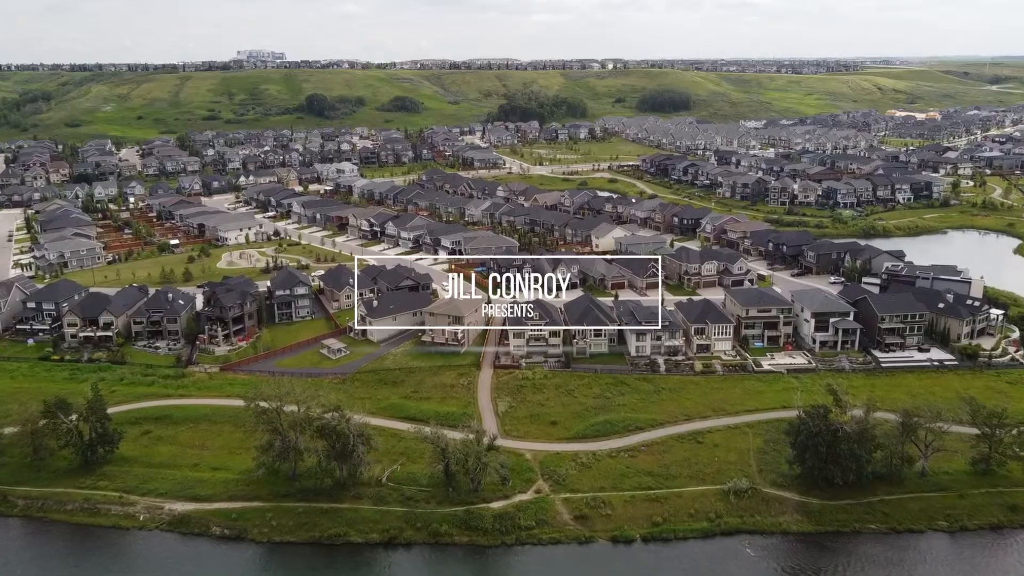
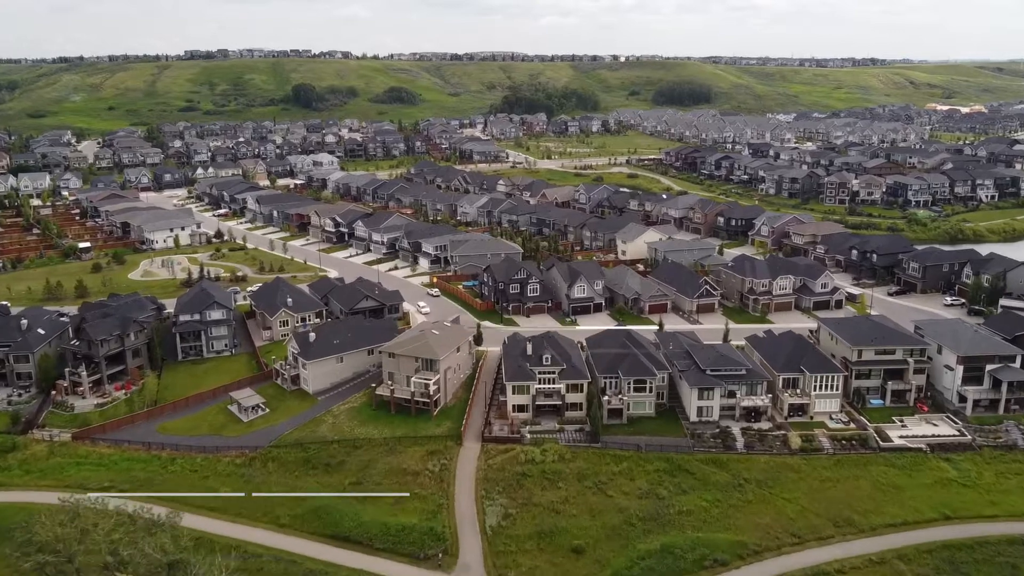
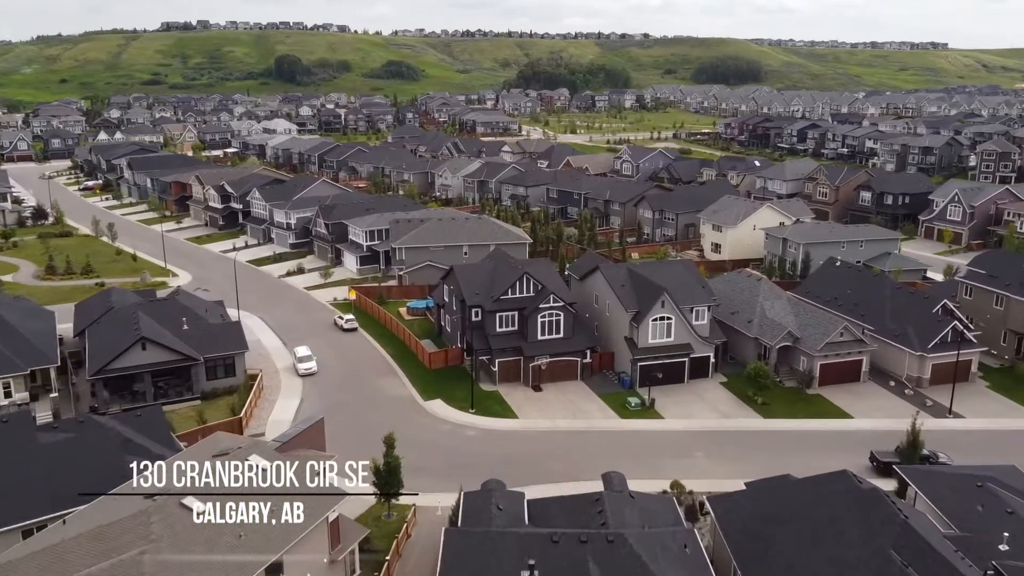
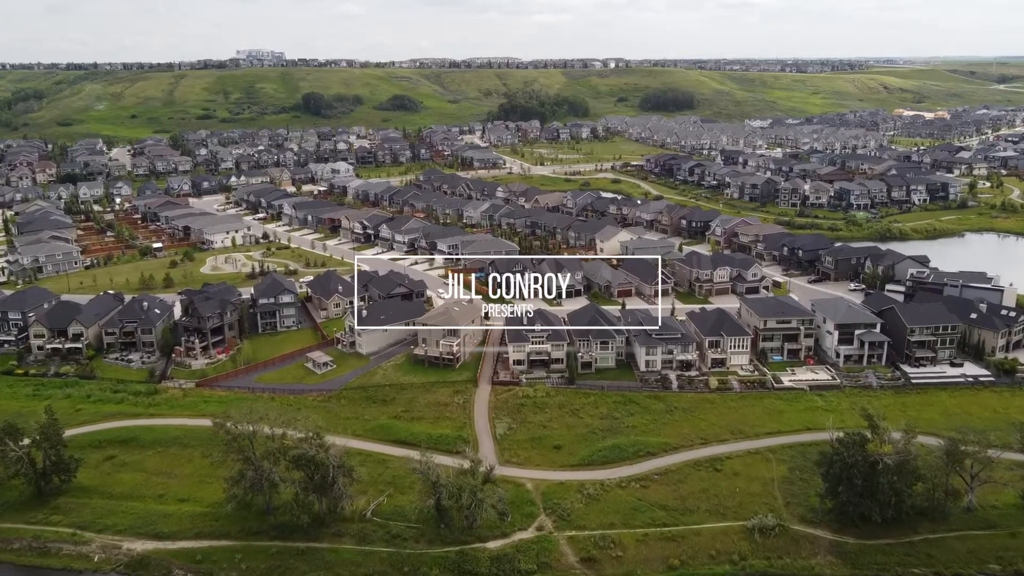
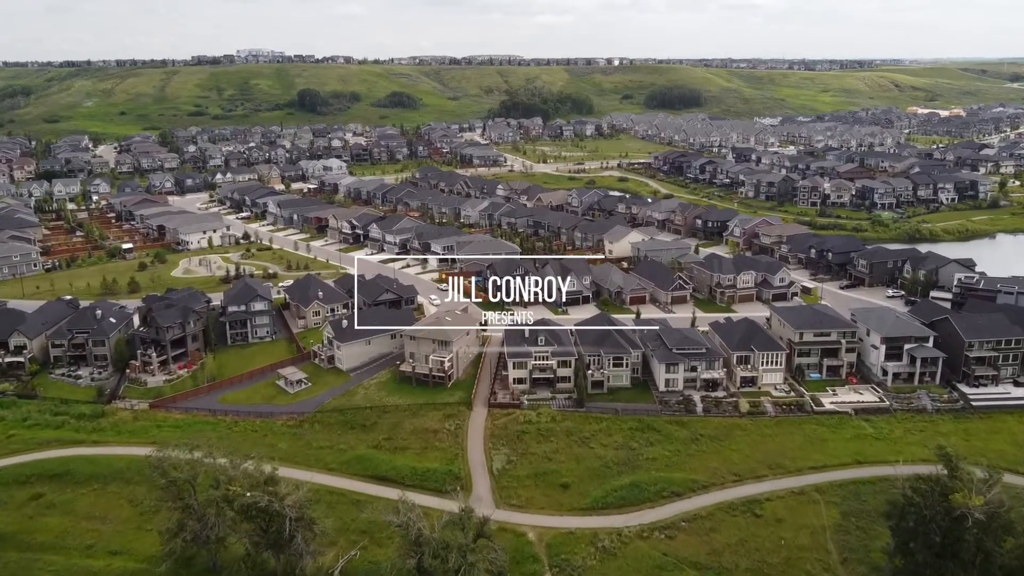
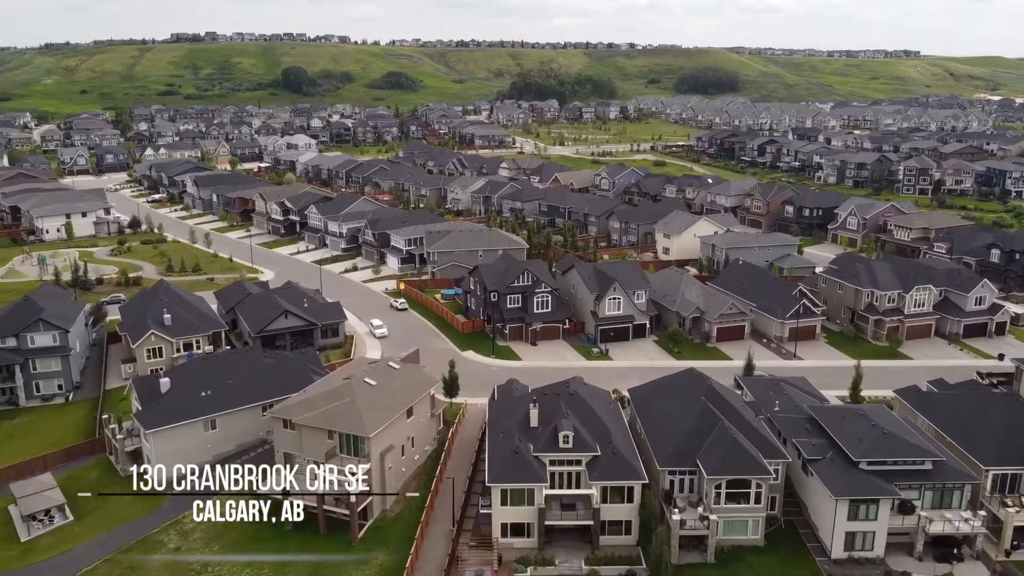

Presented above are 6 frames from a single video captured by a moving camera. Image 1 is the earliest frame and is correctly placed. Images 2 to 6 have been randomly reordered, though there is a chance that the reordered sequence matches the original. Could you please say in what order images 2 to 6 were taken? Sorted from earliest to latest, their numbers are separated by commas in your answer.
4, 5, 2, 6, 3
